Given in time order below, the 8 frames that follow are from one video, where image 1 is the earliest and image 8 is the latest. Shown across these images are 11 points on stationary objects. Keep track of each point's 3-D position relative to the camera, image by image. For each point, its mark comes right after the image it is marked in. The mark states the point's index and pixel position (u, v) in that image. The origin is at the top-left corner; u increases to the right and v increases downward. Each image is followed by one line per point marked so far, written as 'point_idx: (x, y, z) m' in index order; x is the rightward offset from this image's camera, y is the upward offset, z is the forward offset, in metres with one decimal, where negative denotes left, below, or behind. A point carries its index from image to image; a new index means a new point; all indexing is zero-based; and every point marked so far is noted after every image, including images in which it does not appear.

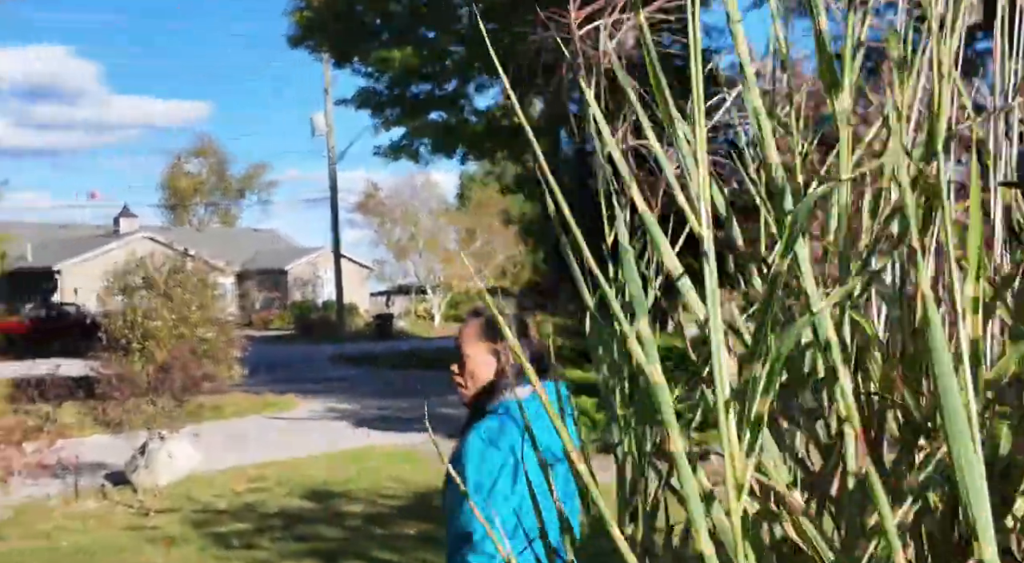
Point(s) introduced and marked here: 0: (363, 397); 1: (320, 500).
0: (-2.0, -1.5, +14.4) m
1: (-1.2, -1.3, +6.4) m
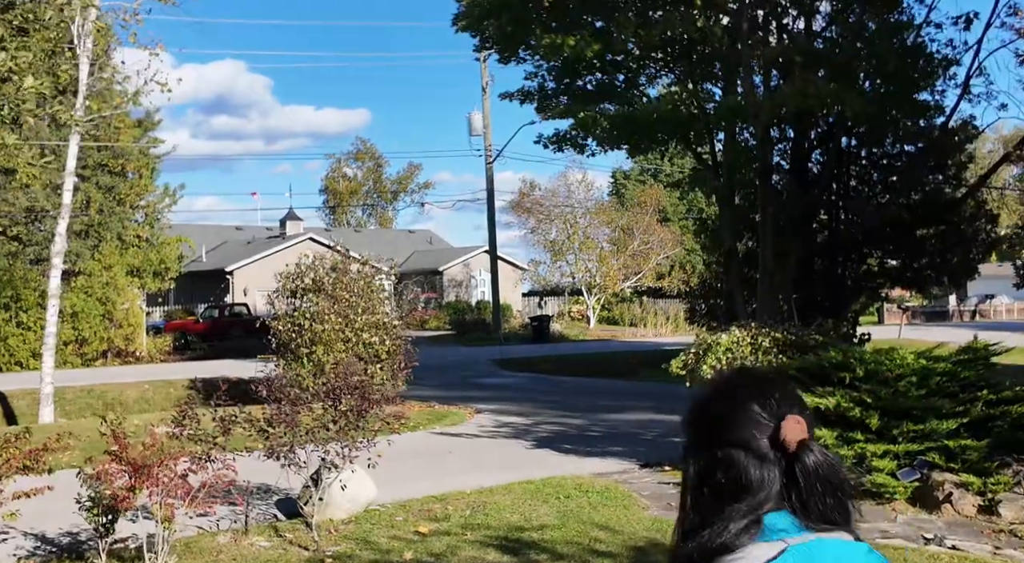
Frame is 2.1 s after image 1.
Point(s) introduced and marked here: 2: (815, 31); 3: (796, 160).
0: (+0.3, -1.6, +13.5) m
1: (0.0, -1.4, +5.5) m
2: (+4.1, +3.2, +14.0) m
3: (+4.0, +1.6, +14.6) m
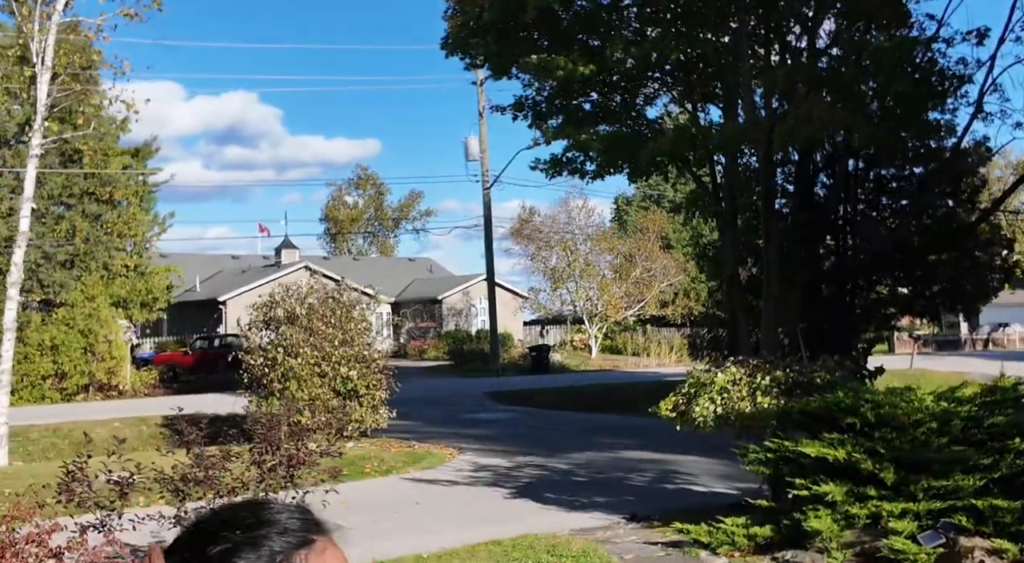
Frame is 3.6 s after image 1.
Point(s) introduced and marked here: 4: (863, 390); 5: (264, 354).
0: (+0.1, -2.0, +12.6) m
1: (-0.2, -1.5, +4.6) m
2: (+3.9, +2.8, +13.2) m
3: (+3.8, +1.3, +13.8) m
4: (+2.2, -0.7, +6.5) m
5: (-3.1, -0.9, +13.4) m
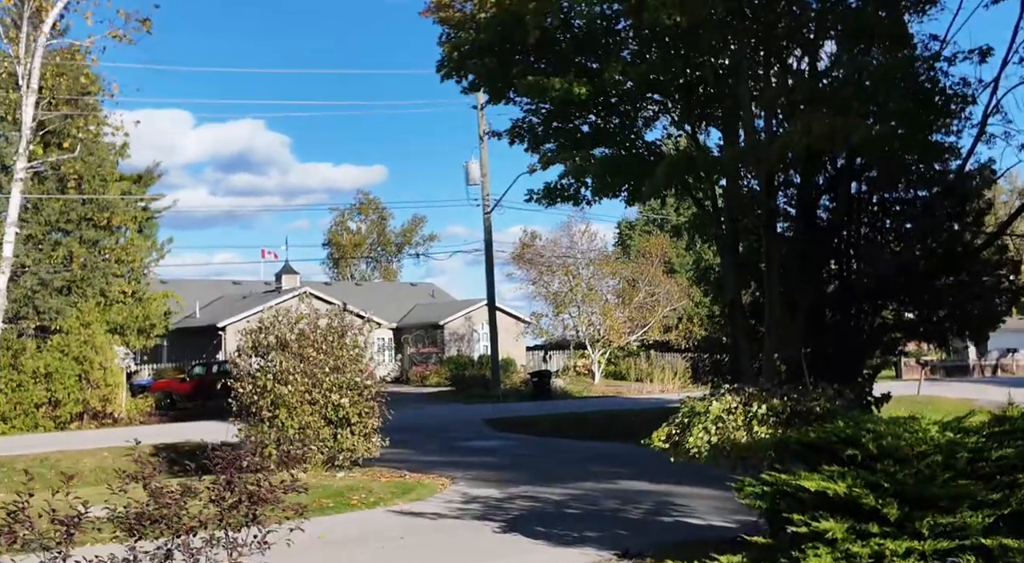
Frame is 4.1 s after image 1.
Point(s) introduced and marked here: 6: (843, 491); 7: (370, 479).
0: (+0.1, -2.2, +12.2) m
1: (-0.3, -1.6, +4.2) m
2: (+3.8, +2.5, +12.9) m
3: (+3.7, +0.9, +13.5) m
4: (+2.1, -0.8, +6.2) m
5: (-3.2, -1.2, +13.1) m
6: (+1.8, -1.1, +5.6) m
7: (-1.5, -2.1, +11.5) m
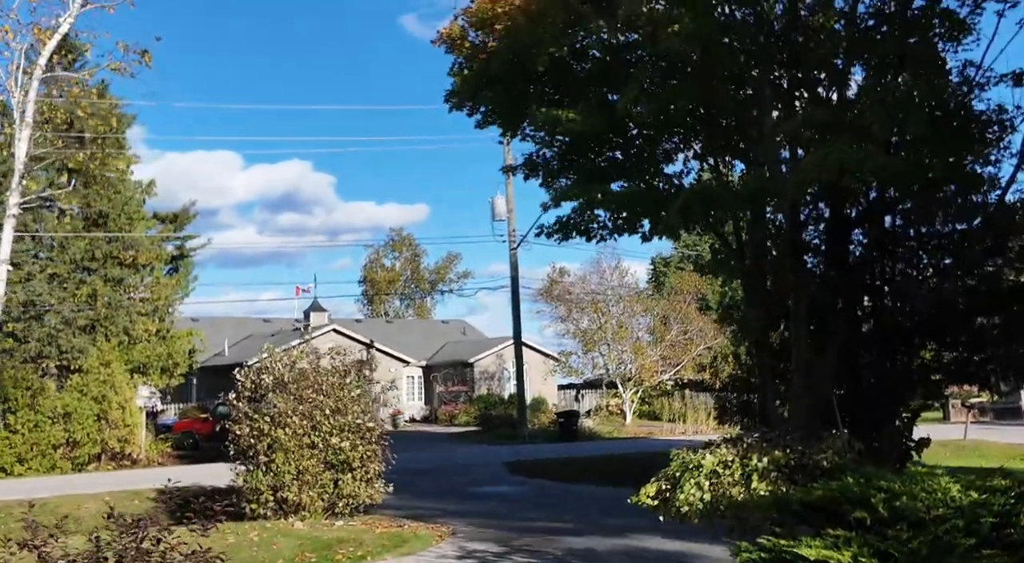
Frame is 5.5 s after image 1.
0: (+0.1, -2.7, +11.6) m
1: (-0.6, -1.8, +3.6) m
2: (+3.9, +2.1, +12.2) m
3: (+3.8, +0.5, +12.7) m
4: (+1.9, -1.0, +5.5) m
5: (-3.1, -1.7, +12.6) m
6: (+1.6, -1.3, +4.9) m
7: (-1.5, -2.5, +10.9) m
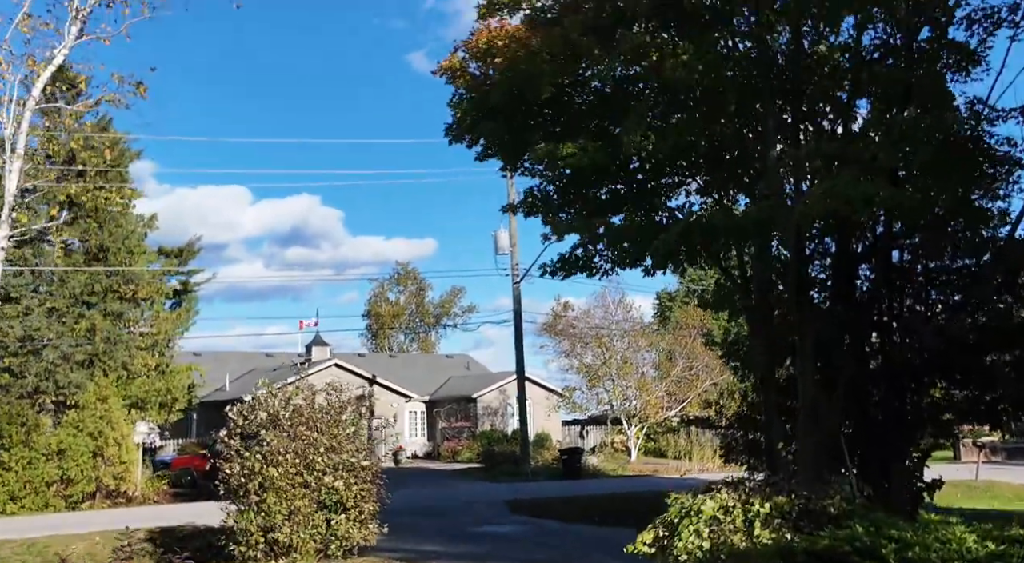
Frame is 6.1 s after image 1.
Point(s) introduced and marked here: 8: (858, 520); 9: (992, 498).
0: (+0.1, -3.0, +11.2) m
1: (-0.6, -1.9, +3.2) m
2: (+3.9, +1.7, +12.0) m
3: (+3.8, +0.1, +12.4) m
4: (+1.8, -1.2, +5.2) m
5: (-3.1, -2.1, +12.3) m
6: (+1.5, -1.5, +4.6) m
7: (-1.5, -2.9, +10.5) m
8: (+1.8, -1.2, +5.4) m
9: (+8.9, -4.0, +19.6) m
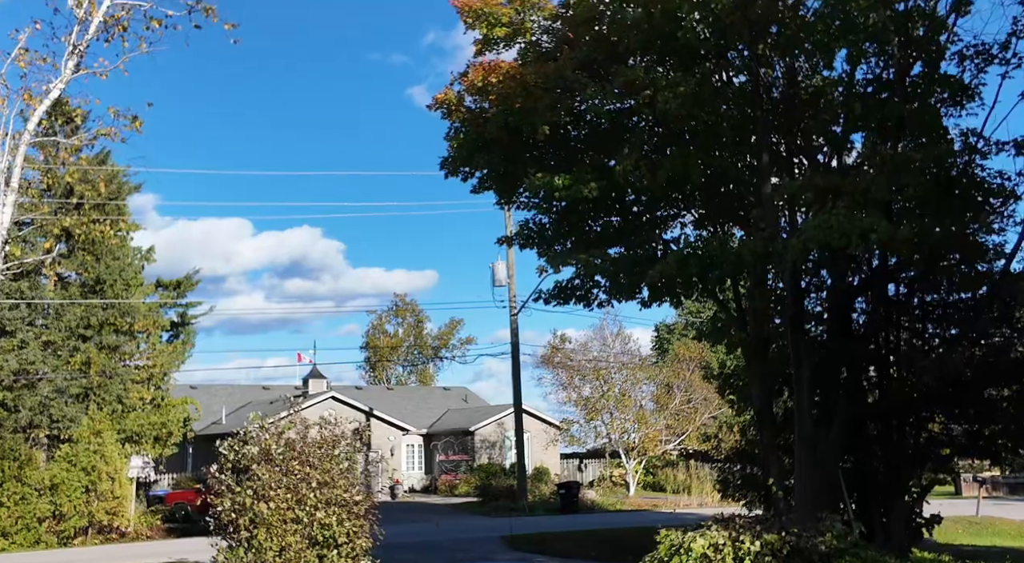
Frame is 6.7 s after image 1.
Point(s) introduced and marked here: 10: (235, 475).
0: (0.0, -3.4, +11.0) m
1: (-0.7, -2.0, +3.1) m
2: (+3.8, +1.3, +12.0) m
3: (+3.8, -0.3, +12.4) m
4: (+1.8, -1.4, +5.1) m
5: (-3.2, -2.5, +12.1) m
6: (+1.4, -1.6, +4.5) m
7: (-1.6, -3.2, +10.4) m
8: (+1.7, -1.4, +5.3) m
9: (+8.8, -4.6, +19.5) m
10: (-3.2, -2.2, +12.4) m
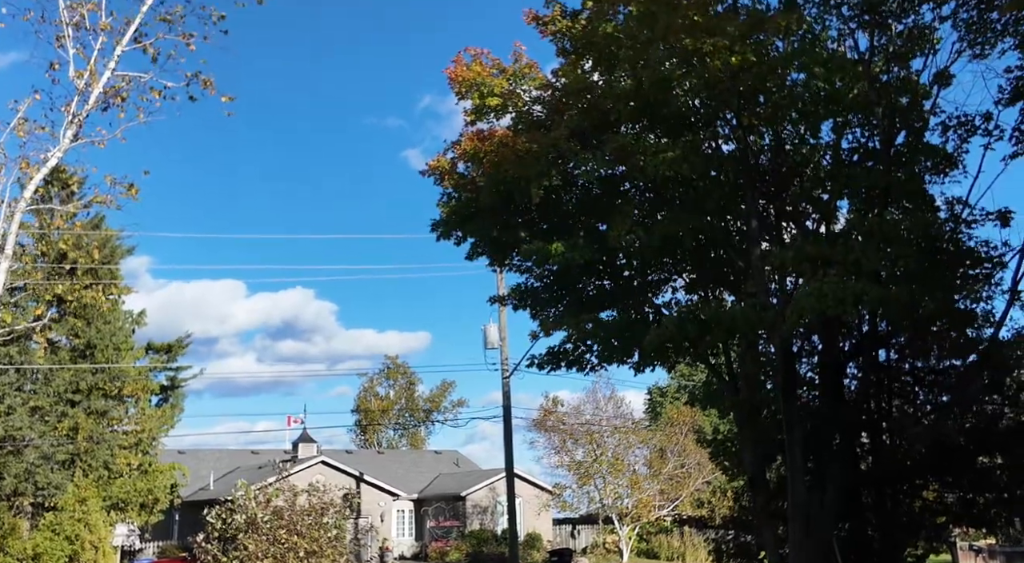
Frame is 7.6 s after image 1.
0: (-0.1, -4.1, +10.8) m
1: (-0.7, -2.3, +3.0) m
2: (+3.7, +0.6, +12.1) m
3: (+3.7, -1.1, +12.3) m
4: (+1.7, -1.7, +5.0) m
5: (-3.3, -3.3, +11.9) m
6: (+1.4, -2.0, +4.4) m
7: (-1.7, -3.9, +10.2) m
8: (+1.6, -1.8, +5.2) m
9: (+8.6, -5.8, +19.2) m
10: (-3.3, -3.0, +12.2) m
